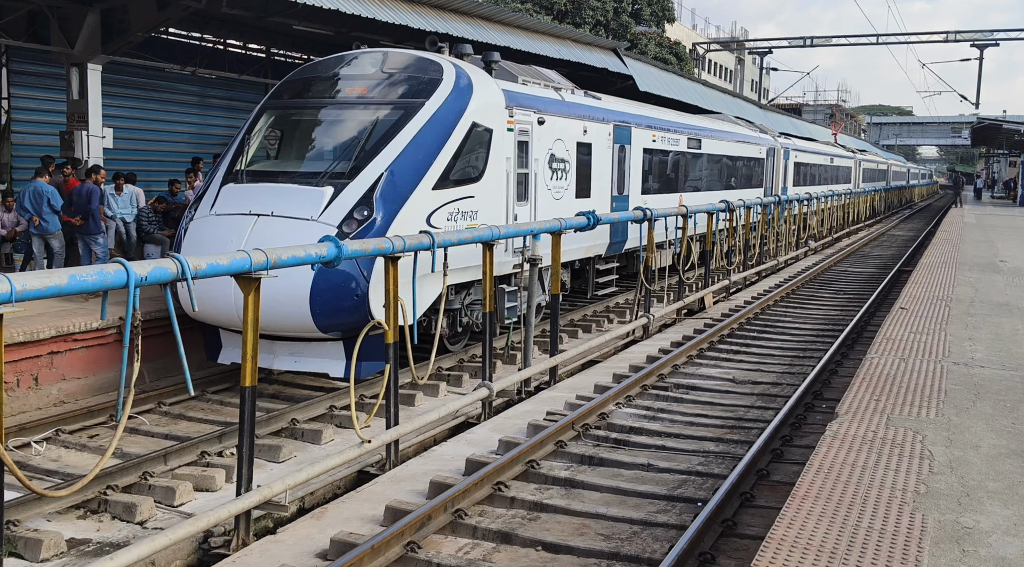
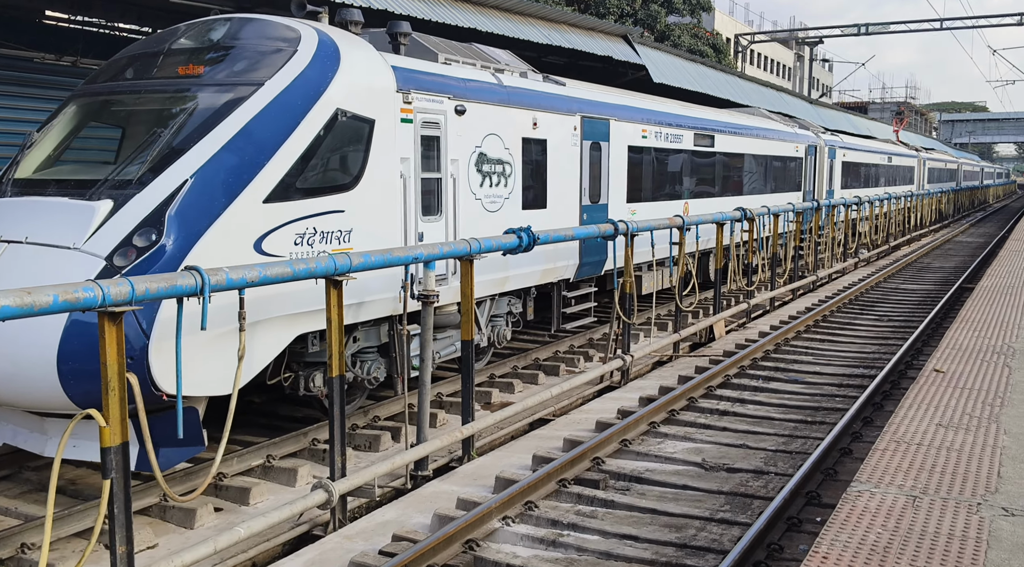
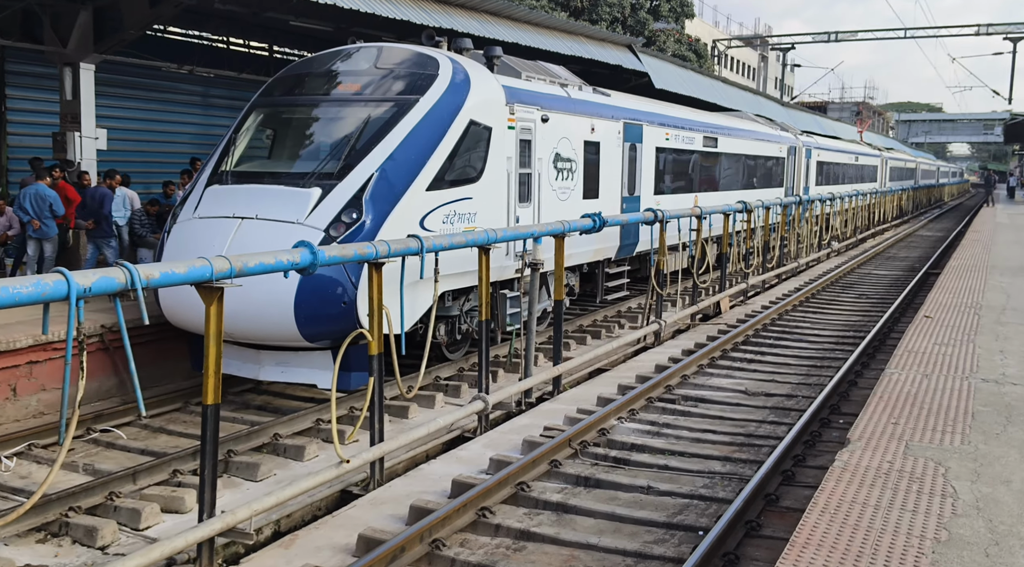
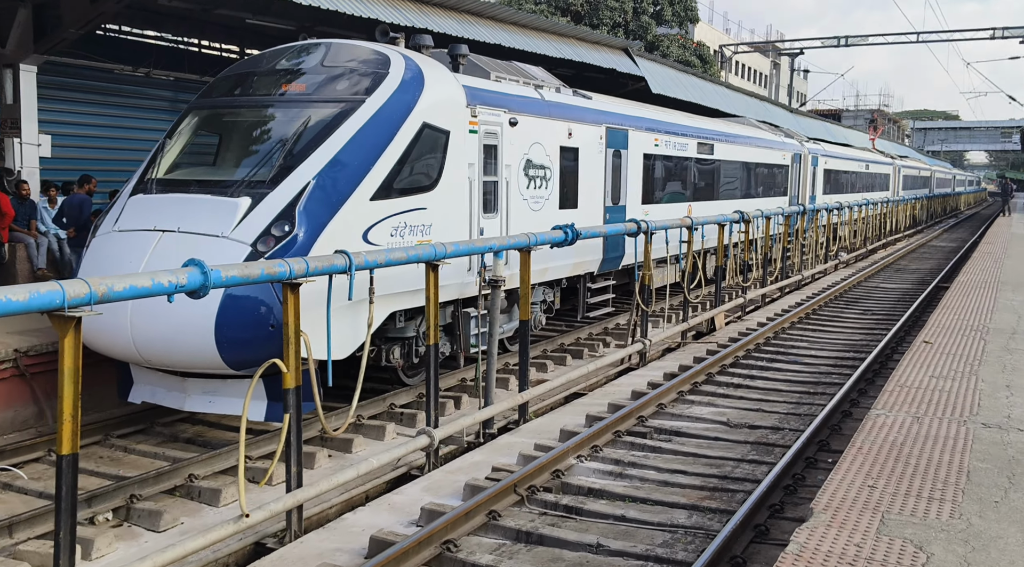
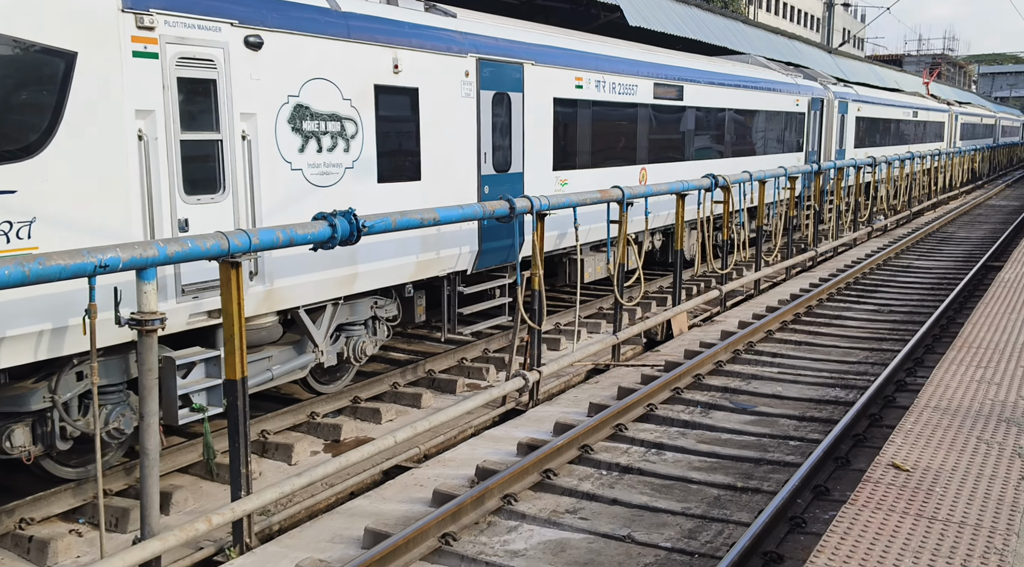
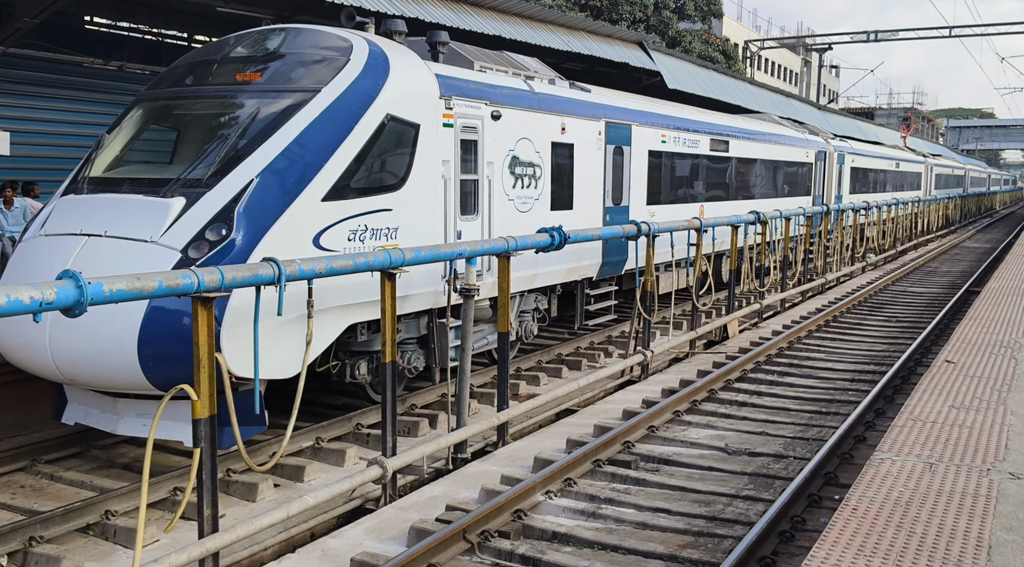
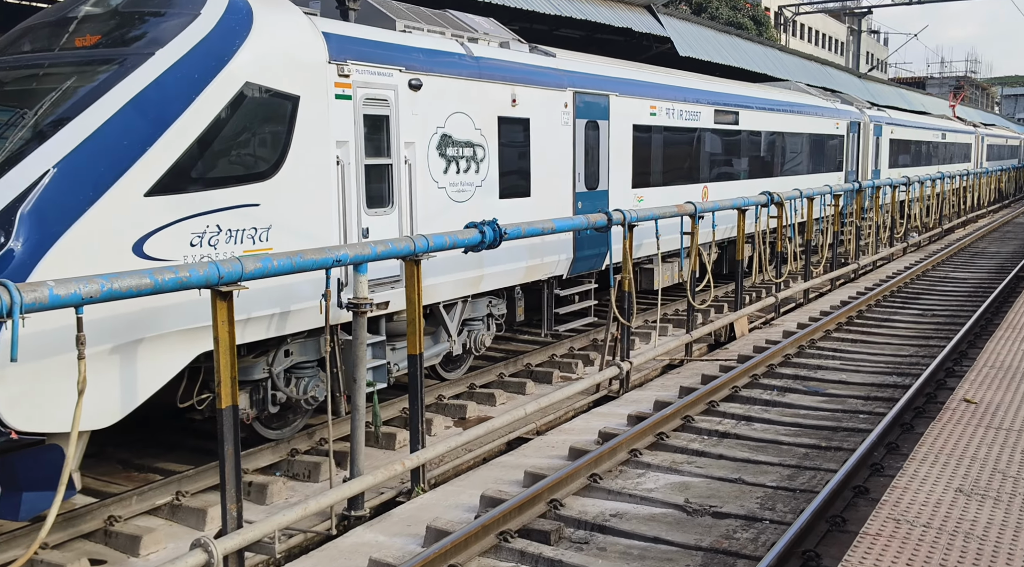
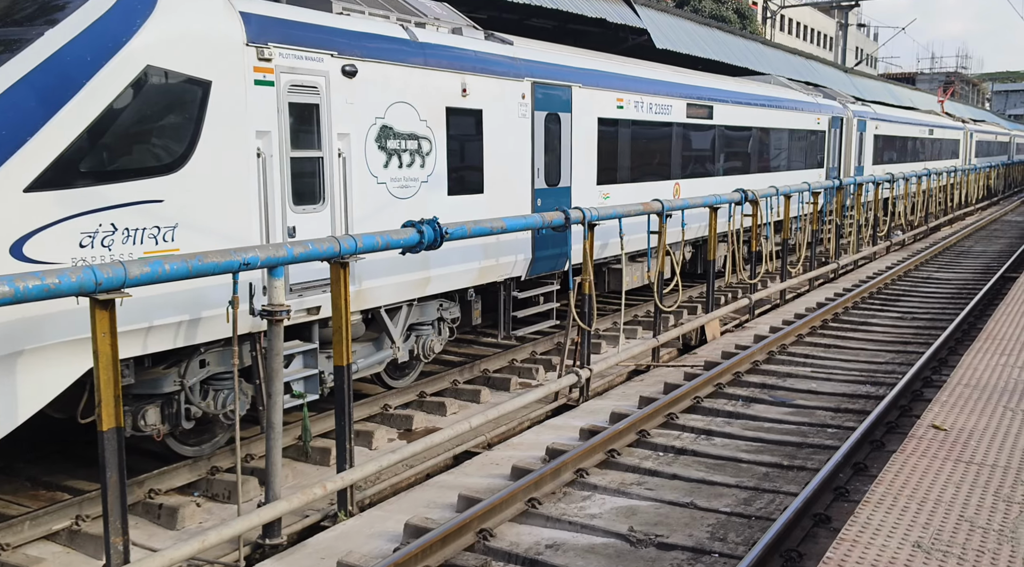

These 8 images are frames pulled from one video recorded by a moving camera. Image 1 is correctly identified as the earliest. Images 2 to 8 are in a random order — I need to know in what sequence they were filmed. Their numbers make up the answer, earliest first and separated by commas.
3, 4, 6, 2, 7, 8, 5
